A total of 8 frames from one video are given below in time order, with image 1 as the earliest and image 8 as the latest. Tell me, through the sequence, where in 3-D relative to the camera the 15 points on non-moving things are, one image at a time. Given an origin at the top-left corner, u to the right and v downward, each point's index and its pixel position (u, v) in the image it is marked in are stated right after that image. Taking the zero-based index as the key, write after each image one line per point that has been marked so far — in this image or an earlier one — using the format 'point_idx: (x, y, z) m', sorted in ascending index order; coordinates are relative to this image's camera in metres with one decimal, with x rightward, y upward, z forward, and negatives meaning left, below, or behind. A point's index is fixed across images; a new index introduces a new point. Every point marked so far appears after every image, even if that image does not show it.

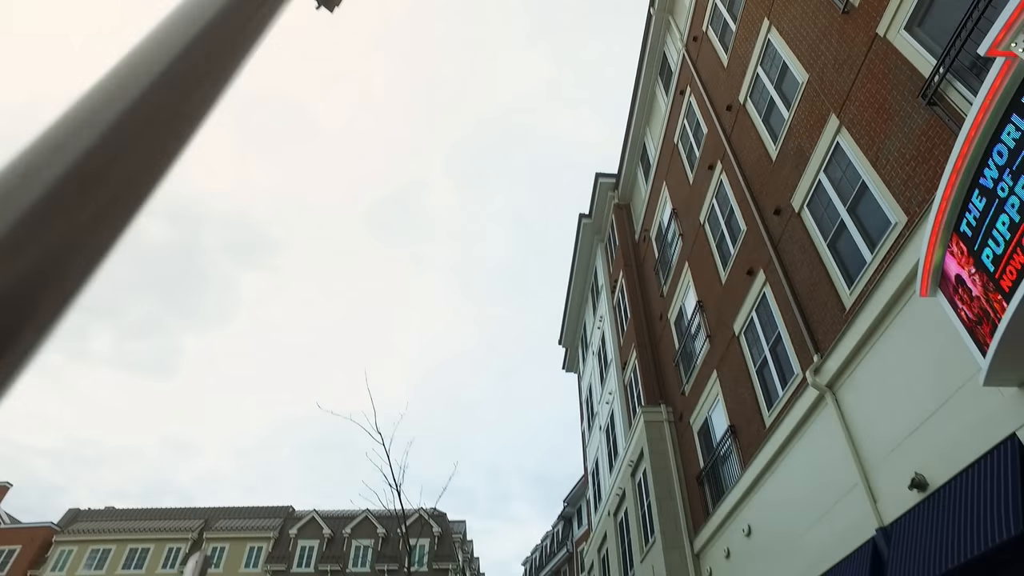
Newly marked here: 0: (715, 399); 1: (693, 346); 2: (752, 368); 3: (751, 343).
0: (+3.7, -2.0, +12.8) m
1: (+3.6, -1.2, +14.0) m
2: (+3.8, -1.3, +11.1) m
3: (+3.9, -0.9, +11.3) m
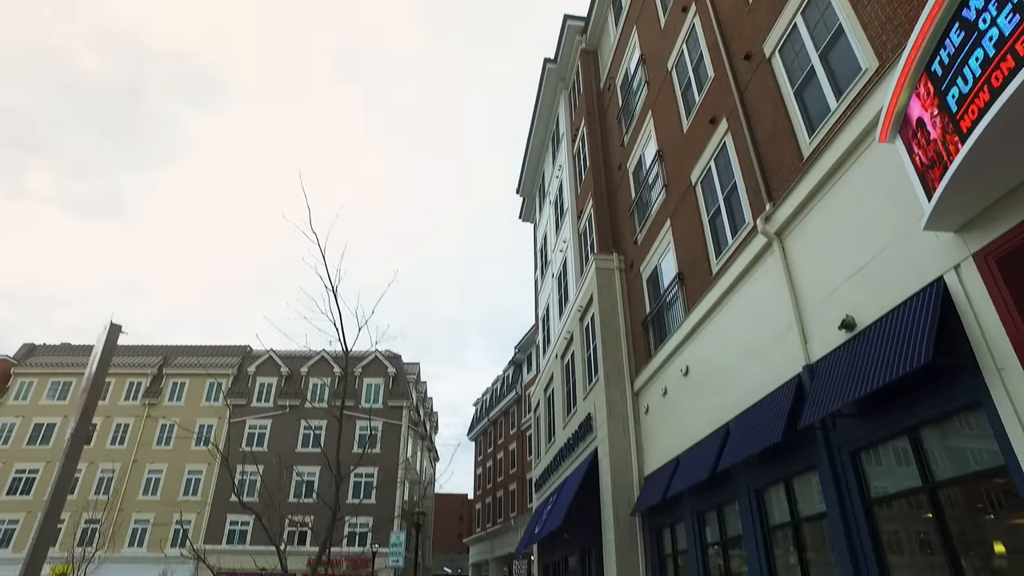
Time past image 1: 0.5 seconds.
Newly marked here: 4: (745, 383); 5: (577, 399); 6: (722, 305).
0: (+2.9, +0.7, +13.1) m
1: (+2.8, +1.8, +14.0) m
2: (+3.1, +1.2, +11.2) m
3: (+3.2, +1.6, +11.3) m
4: (+3.2, -1.3, +9.6) m
5: (+1.7, -2.8, +18.5) m
6: (+3.1, -0.3, +10.4) m
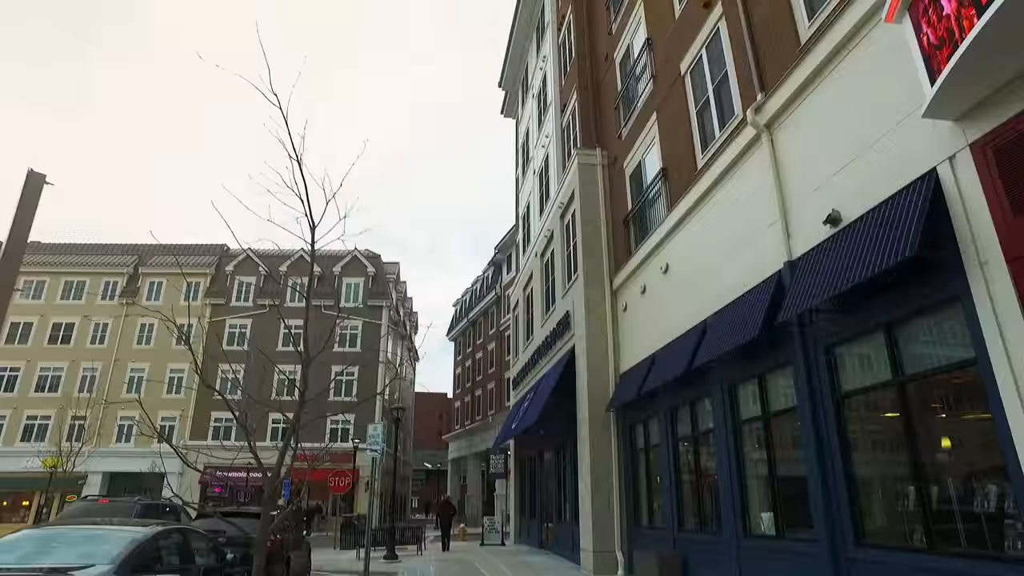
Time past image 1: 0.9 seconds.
0: (+2.5, +2.6, +12.7) m
1: (+2.4, +3.8, +13.4) m
2: (+2.8, +2.8, +10.8) m
3: (+2.9, +3.2, +10.8) m
4: (+2.9, +0.1, +9.6) m
5: (+1.1, -0.2, +18.5) m
6: (+2.8, +1.3, +10.2) m
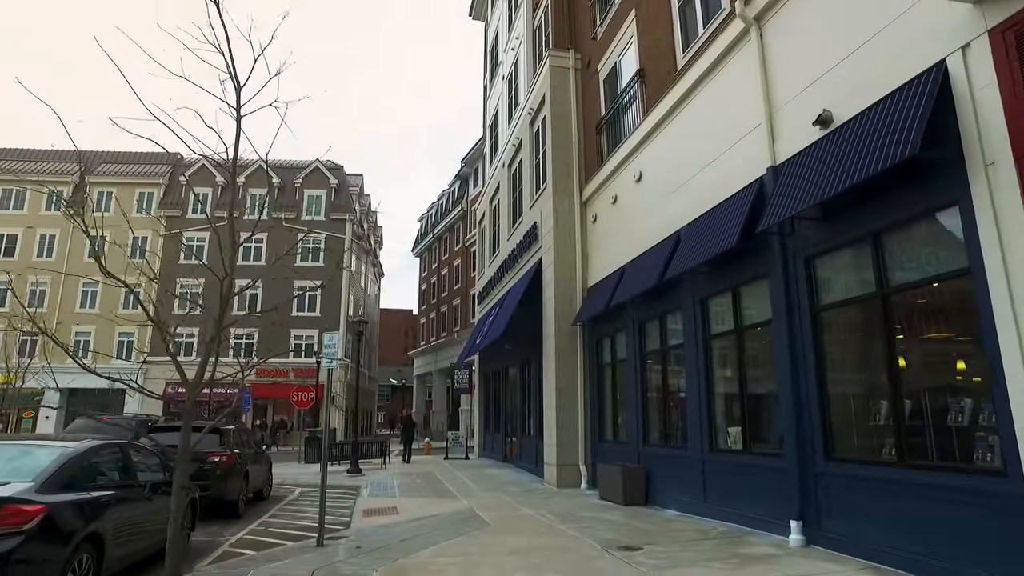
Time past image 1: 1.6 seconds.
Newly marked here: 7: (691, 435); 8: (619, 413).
0: (+2.0, +4.1, +11.9) m
1: (+1.8, +5.4, +12.5) m
2: (+2.3, +4.1, +10.0) m
3: (+2.4, +4.5, +10.0) m
4: (+2.5, +1.3, +9.1) m
5: (+0.3, +2.1, +17.9) m
6: (+2.4, +2.5, +9.6) m
7: (+2.4, -2.0, +9.3) m
8: (+1.9, -2.2, +12.3) m
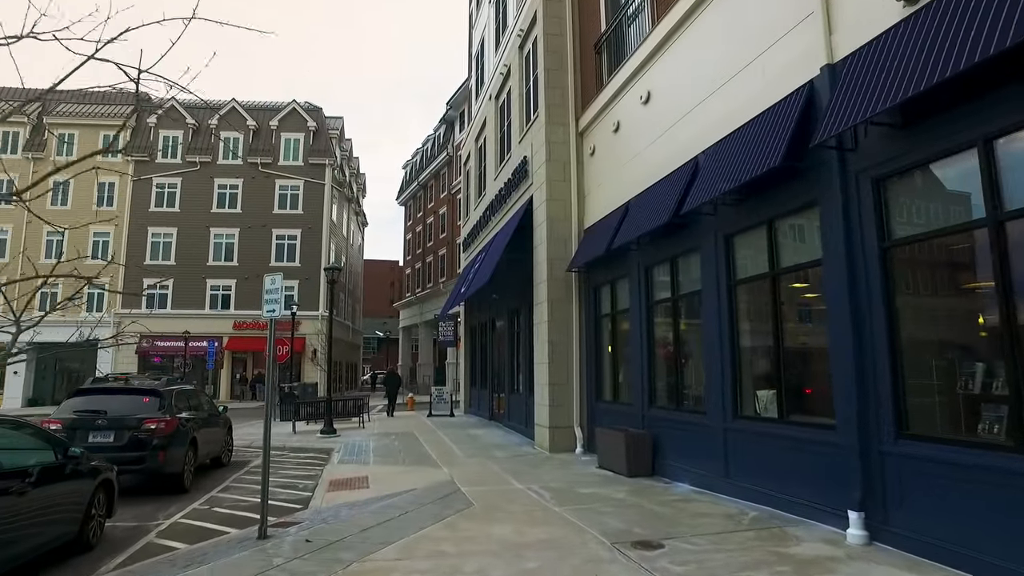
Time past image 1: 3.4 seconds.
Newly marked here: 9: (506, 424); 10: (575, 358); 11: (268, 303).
0: (+1.8, +5.0, +10.0) m
1: (+1.6, +6.4, +10.6) m
2: (+2.2, +4.8, +8.2) m
3: (+2.2, +5.2, +8.2) m
4: (+2.3, +2.0, +7.5) m
5: (0.0, +3.4, +16.1) m
6: (+2.2, +3.2, +7.8) m
7: (+2.2, -1.2, +7.9) m
8: (+1.7, -1.3, +10.9) m
9: (-0.1, -3.2, +16.3) m
10: (+1.1, -1.2, +12.1) m
11: (-2.7, -0.2, +7.5) m
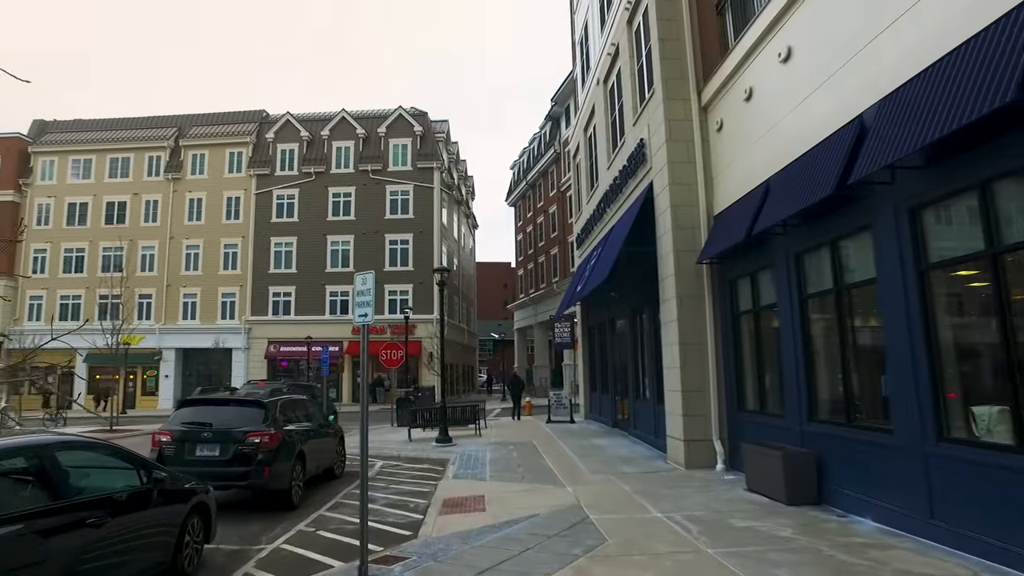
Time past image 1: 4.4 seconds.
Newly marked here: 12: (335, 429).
0: (+3.2, +5.1, +8.5) m
1: (+3.1, +6.5, +9.1) m
2: (+3.3, +5.0, +6.6) m
3: (+3.3, +5.3, +6.6) m
4: (+3.4, +2.1, +5.9) m
5: (+2.5, +3.4, +14.8) m
6: (+3.3, +3.3, +6.3) m
7: (+3.5, -1.1, +6.3) m
8: (+3.4, -1.2, +9.3) m
9: (+2.6, -3.1, +14.9) m
10: (+3.0, -1.1, +10.6) m
11: (-1.4, -0.2, +6.7) m
12: (-2.9, -2.4, +11.6) m
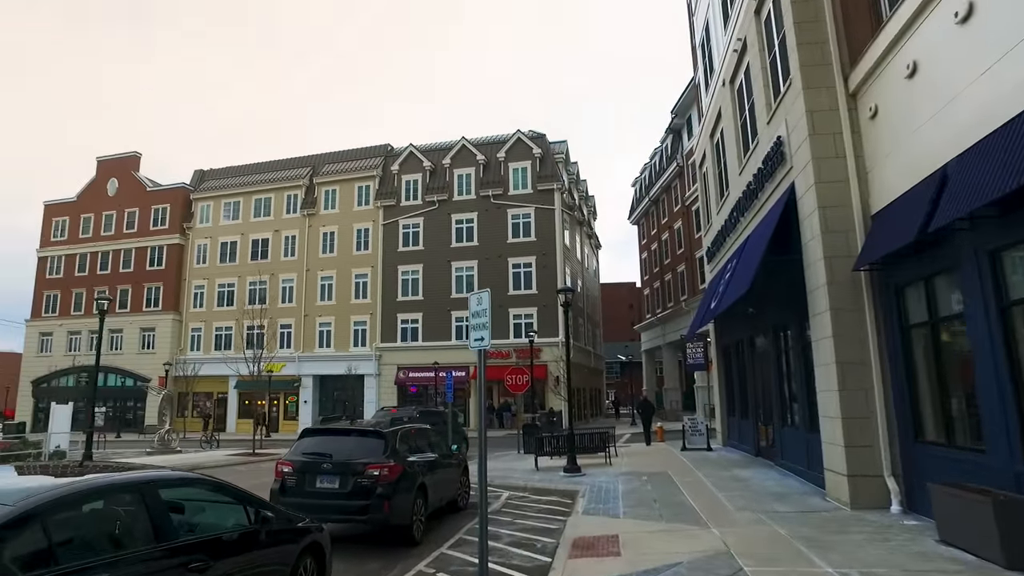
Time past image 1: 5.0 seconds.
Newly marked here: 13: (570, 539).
0: (+4.4, +5.1, +7.3) m
1: (+4.4, +6.4, +7.9) m
2: (+4.2, +4.9, +5.4) m
3: (+4.2, +5.3, +5.4) m
4: (+4.2, +2.1, +4.6) m
5: (+4.9, +3.1, +13.6) m
6: (+4.2, +3.3, +5.0) m
7: (+4.5, -1.1, +4.8) m
8: (+5.0, -1.3, +7.8) m
9: (+5.2, -3.4, +13.4) m
10: (+4.8, -1.3, +9.1) m
11: (-0.3, -0.4, +6.1) m
12: (-0.9, -2.7, +11.1) m
13: (+0.7, -3.0, +8.2) m
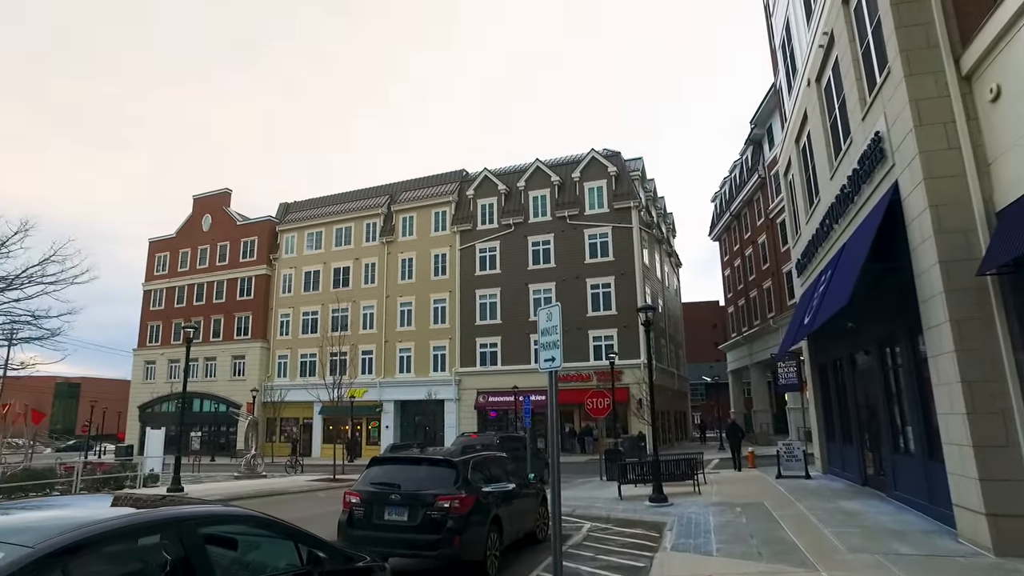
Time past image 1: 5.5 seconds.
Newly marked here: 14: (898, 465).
0: (+4.9, +5.0, +6.3) m
1: (+4.9, +6.3, +7.0) m
2: (+4.5, +5.0, +4.5) m
3: (+4.5, +5.4, +4.5) m
4: (+4.6, +2.2, +3.6) m
5: (+6.2, +2.9, +12.5) m
6: (+4.5, +3.4, +4.0) m
7: (+4.9, -1.1, +3.7) m
8: (+5.7, -1.3, +6.6) m
9: (+6.6, -3.6, +12.1) m
10: (+5.7, -1.3, +7.9) m
11: (+0.3, -0.5, +5.5) m
12: (+0.3, -3.0, +10.5) m
13: (+1.5, -3.1, +7.4) m
14: (+6.5, -3.0, +11.6) m
